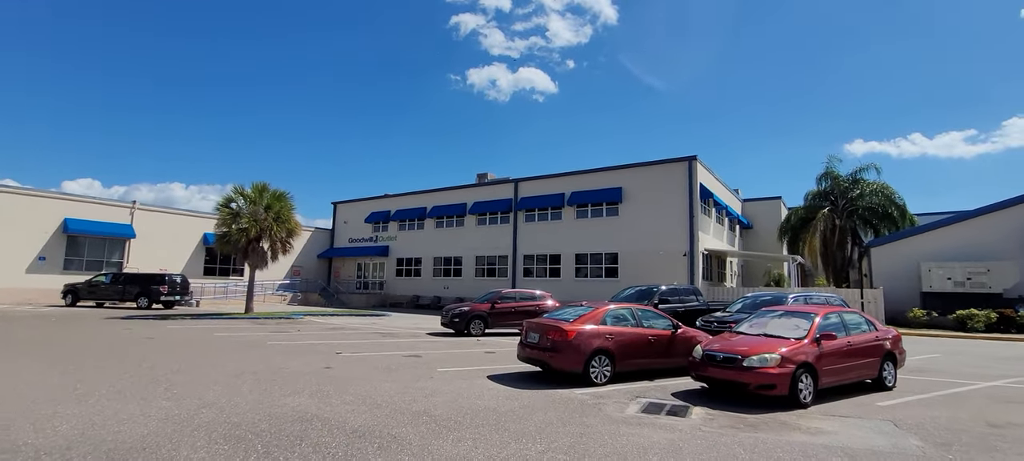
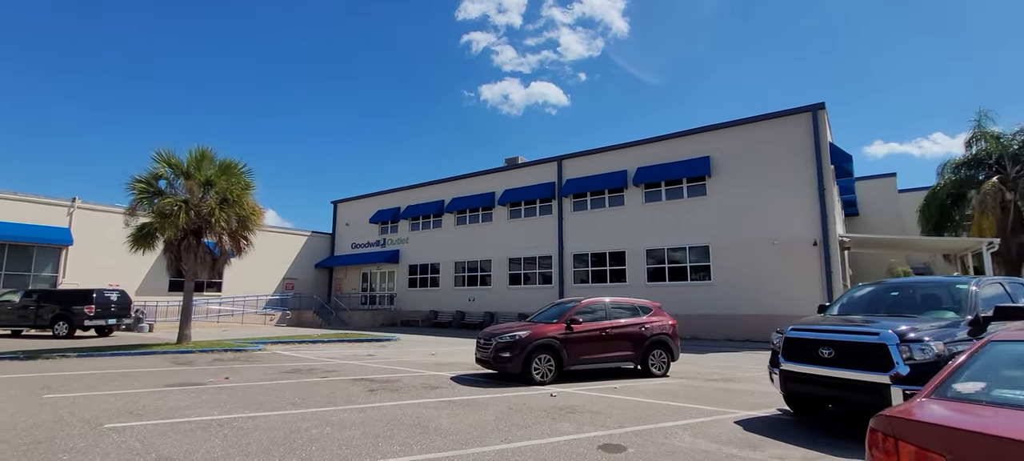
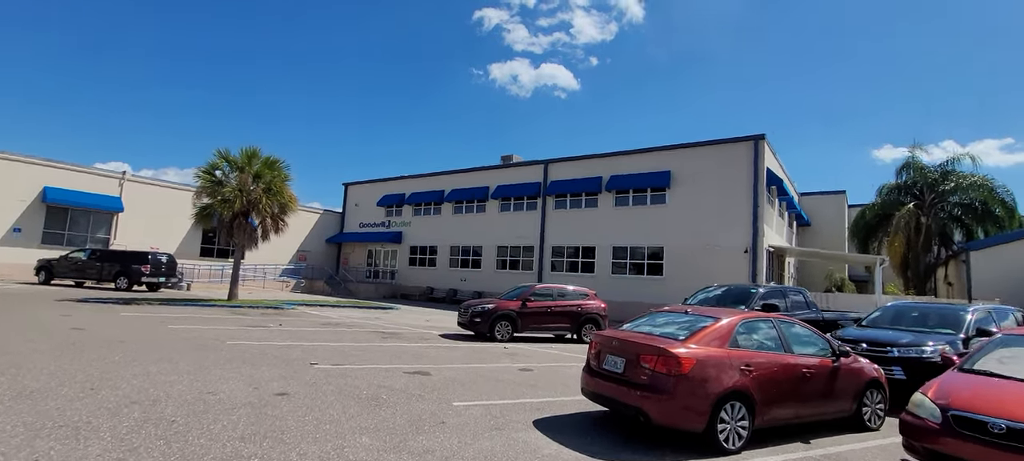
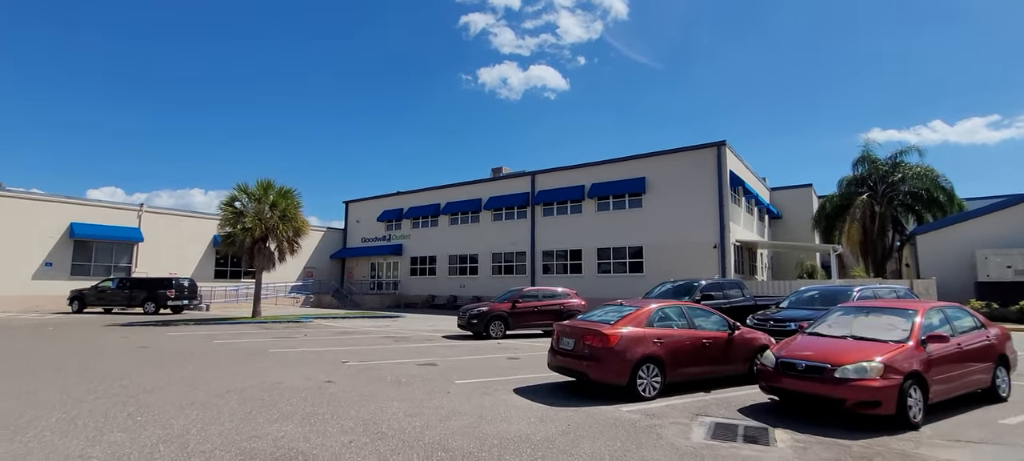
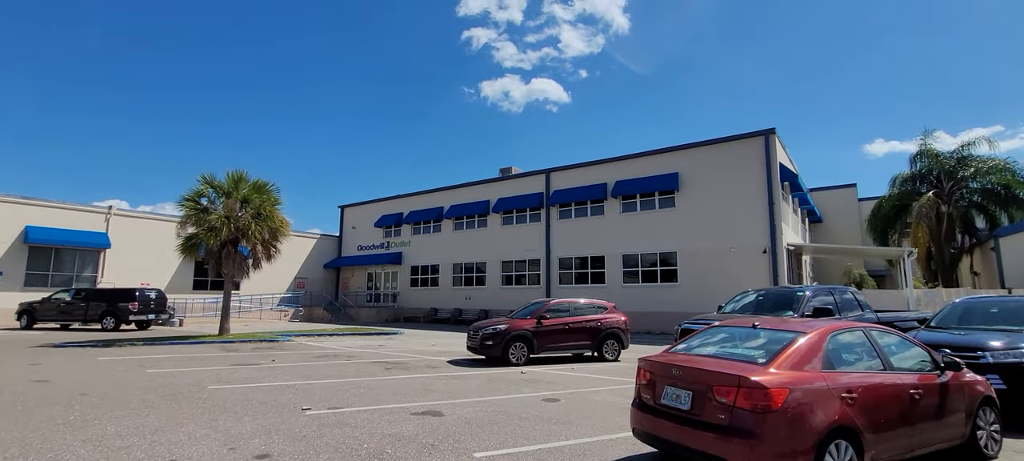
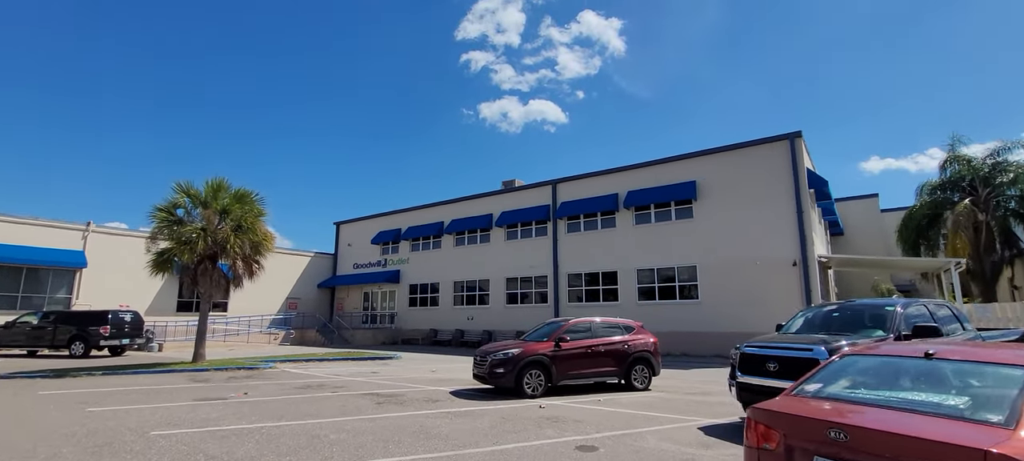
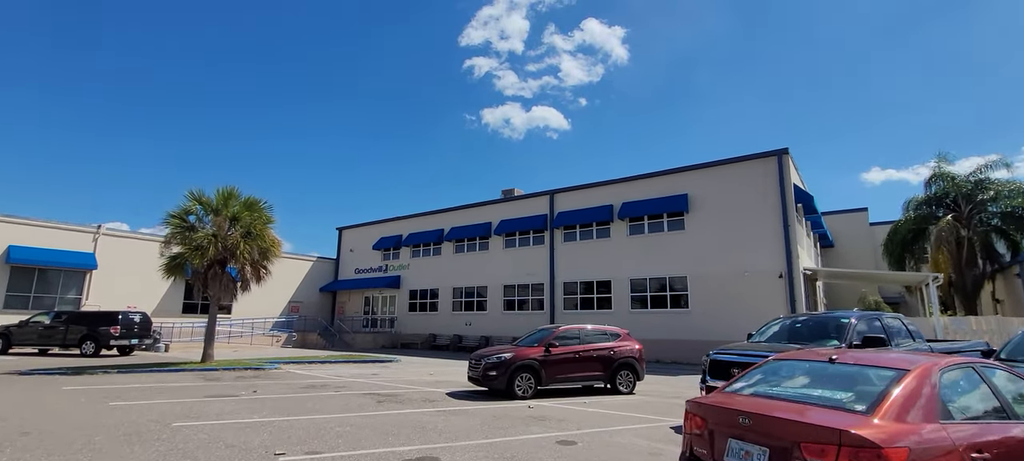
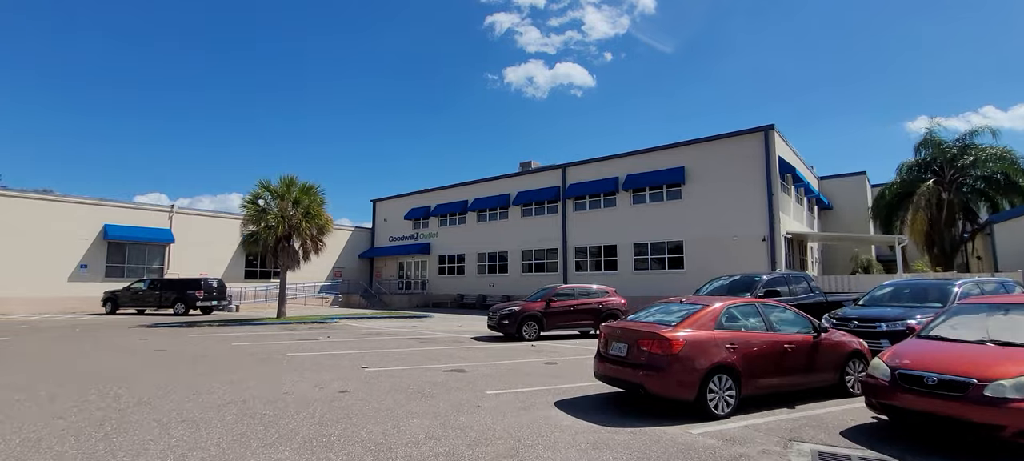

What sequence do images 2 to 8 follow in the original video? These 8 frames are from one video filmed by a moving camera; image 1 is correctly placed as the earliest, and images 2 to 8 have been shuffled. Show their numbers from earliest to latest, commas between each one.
4, 8, 3, 5, 7, 6, 2
